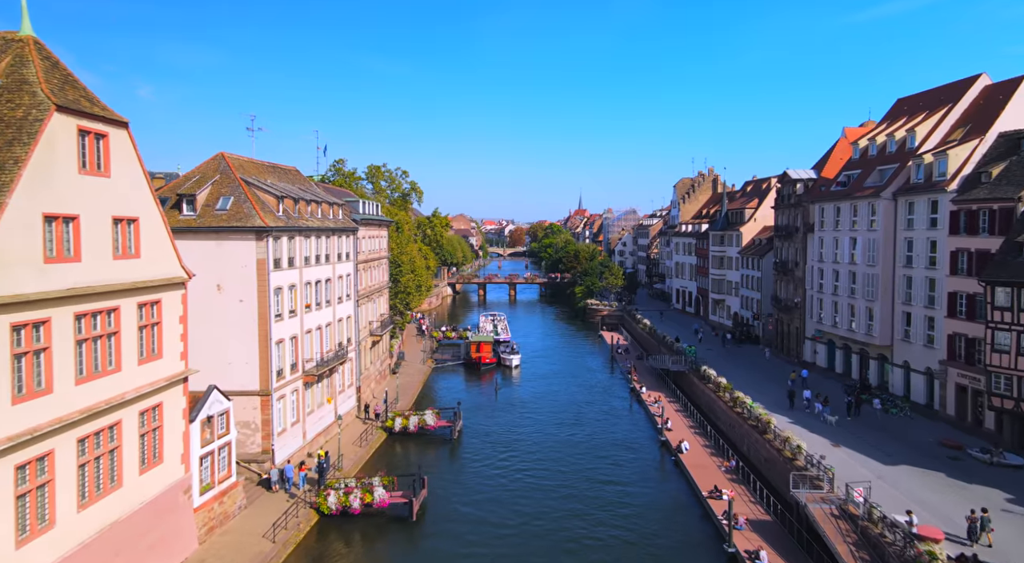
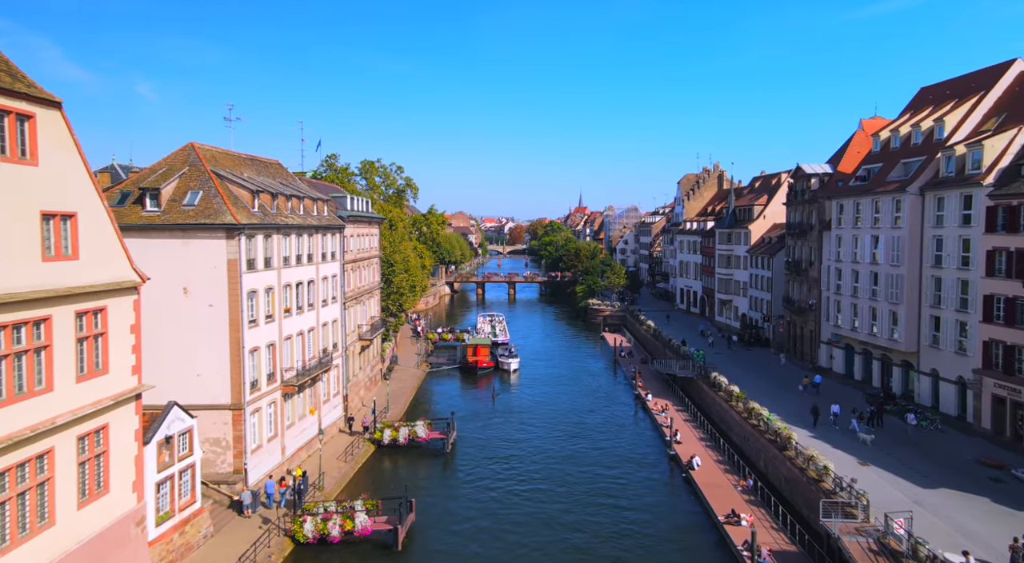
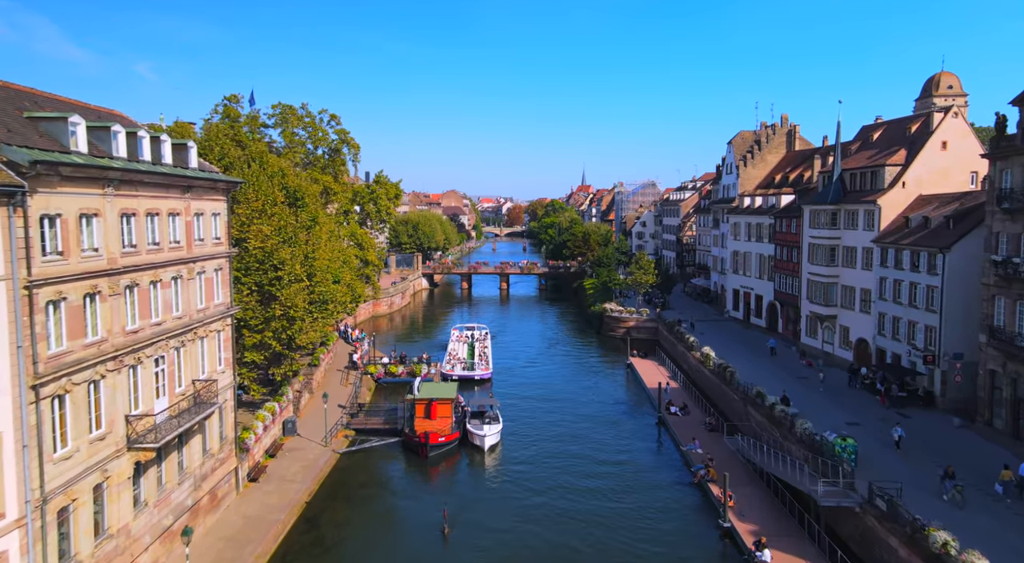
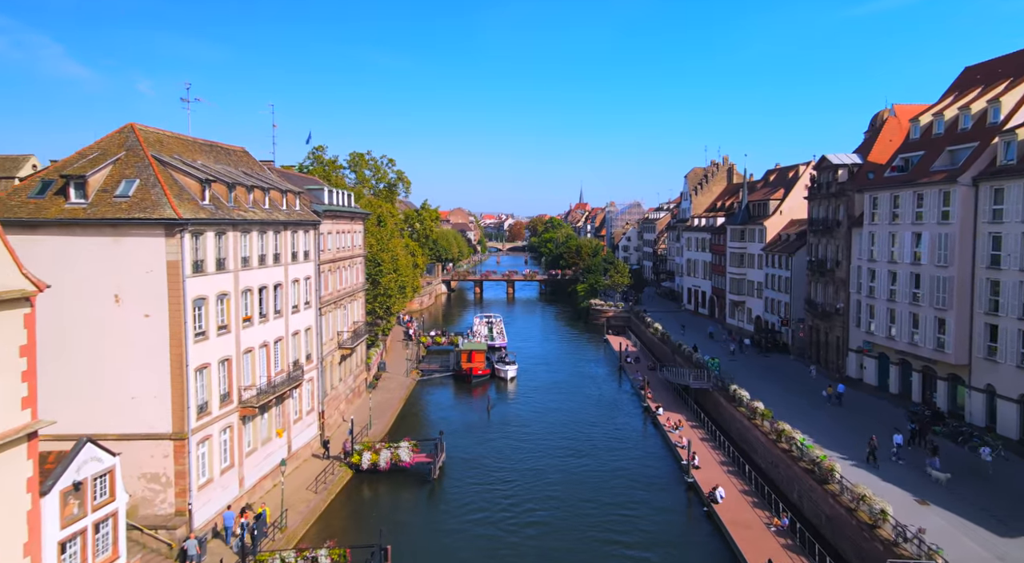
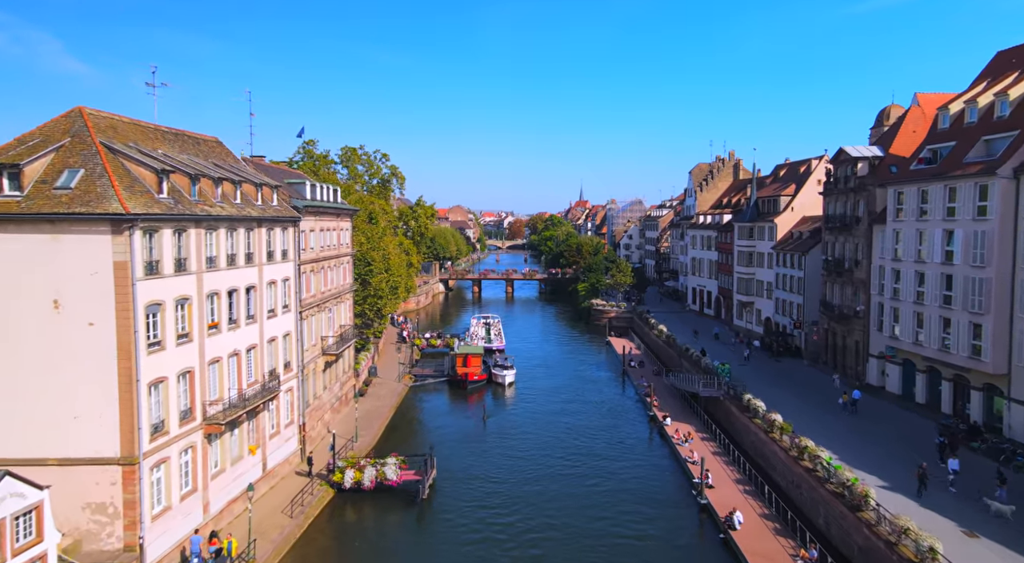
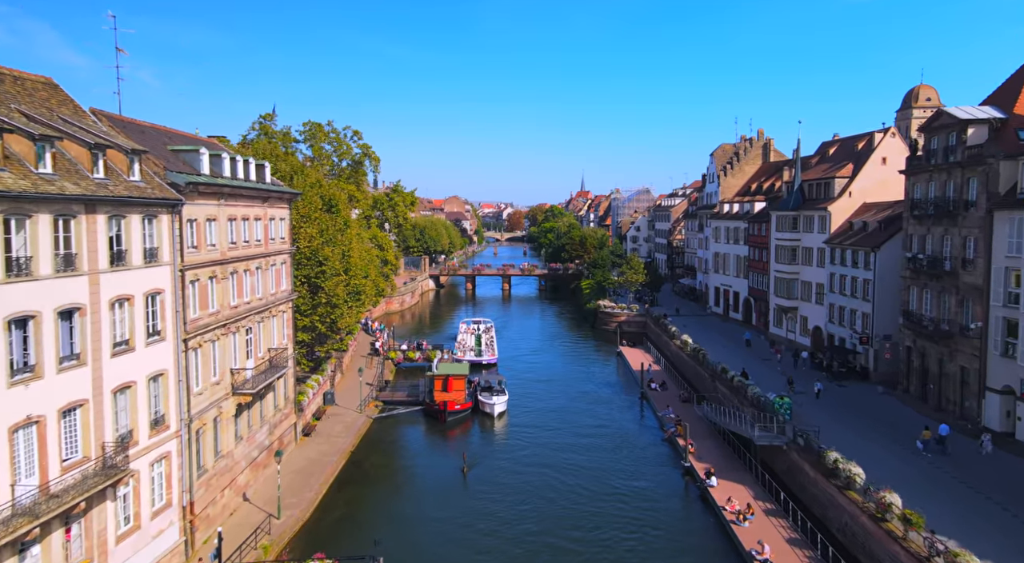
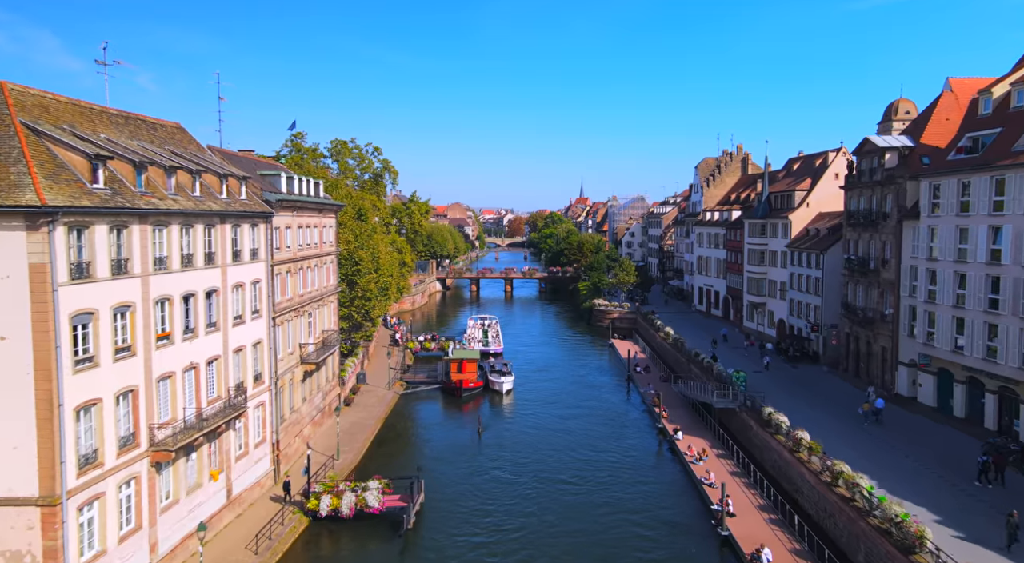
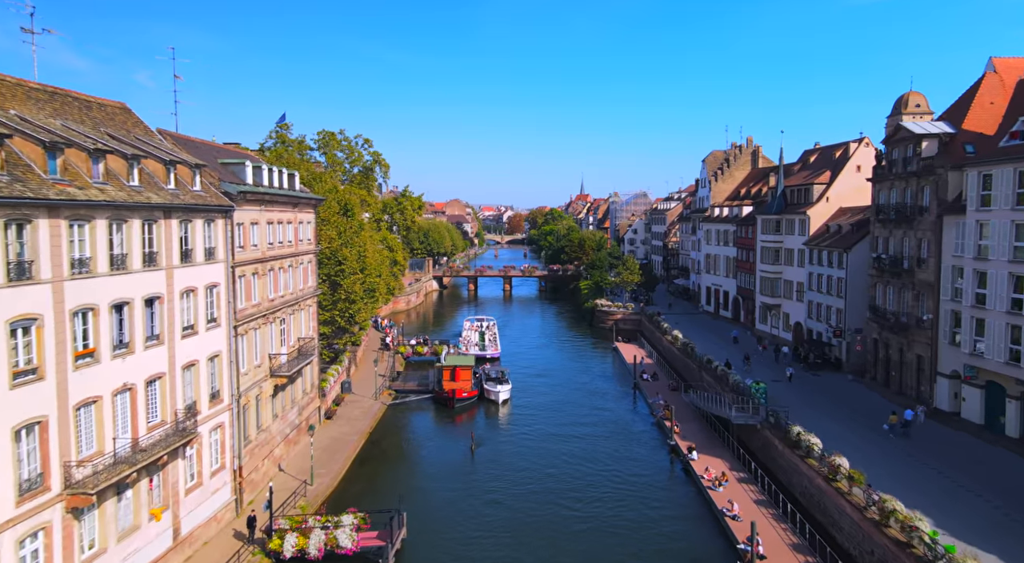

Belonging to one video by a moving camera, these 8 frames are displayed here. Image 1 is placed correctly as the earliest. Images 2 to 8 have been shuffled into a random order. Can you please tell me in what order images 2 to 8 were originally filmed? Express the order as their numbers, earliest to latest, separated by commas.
2, 4, 5, 7, 8, 6, 3
